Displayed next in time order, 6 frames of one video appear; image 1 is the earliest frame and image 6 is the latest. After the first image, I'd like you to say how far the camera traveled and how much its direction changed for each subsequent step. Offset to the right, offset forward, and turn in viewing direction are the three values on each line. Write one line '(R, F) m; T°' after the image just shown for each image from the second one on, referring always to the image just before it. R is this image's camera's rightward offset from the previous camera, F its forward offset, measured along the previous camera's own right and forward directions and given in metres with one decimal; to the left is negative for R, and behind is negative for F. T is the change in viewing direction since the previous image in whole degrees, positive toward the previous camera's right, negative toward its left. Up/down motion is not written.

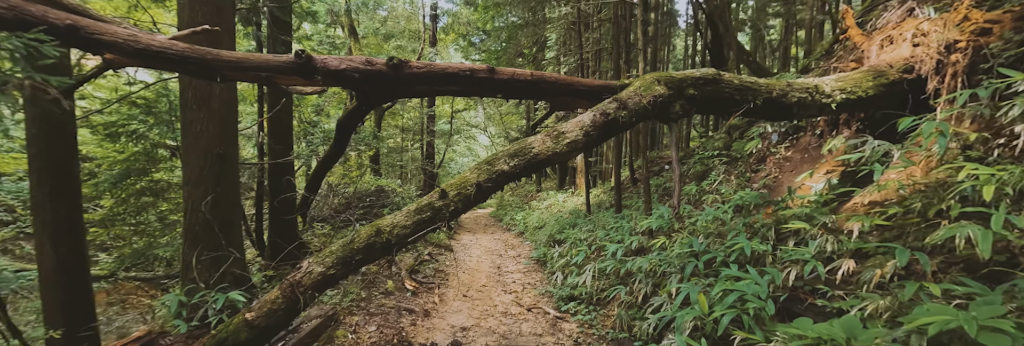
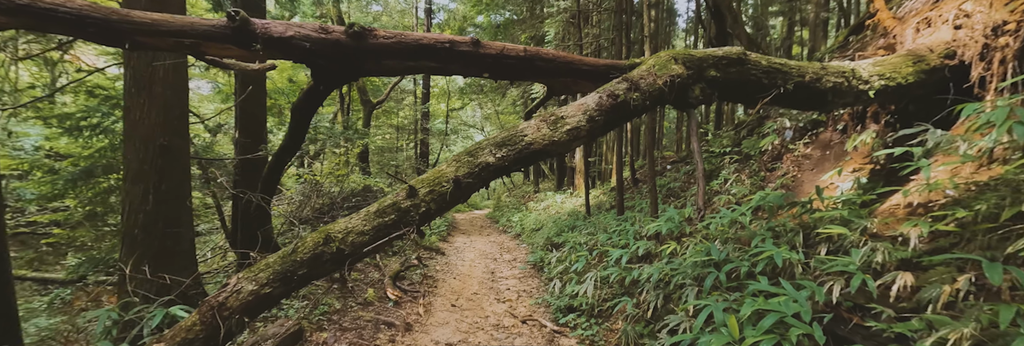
(+0.1, +0.5) m; 0°
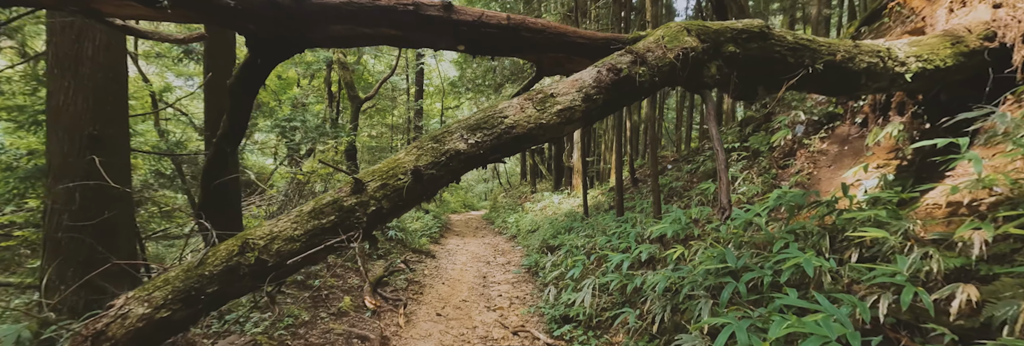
(+0.1, +0.5) m; 0°
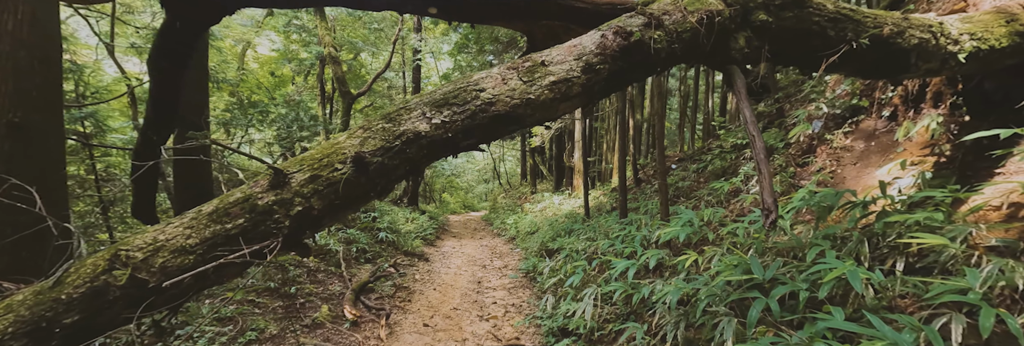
(+0.1, +0.4) m; 0°
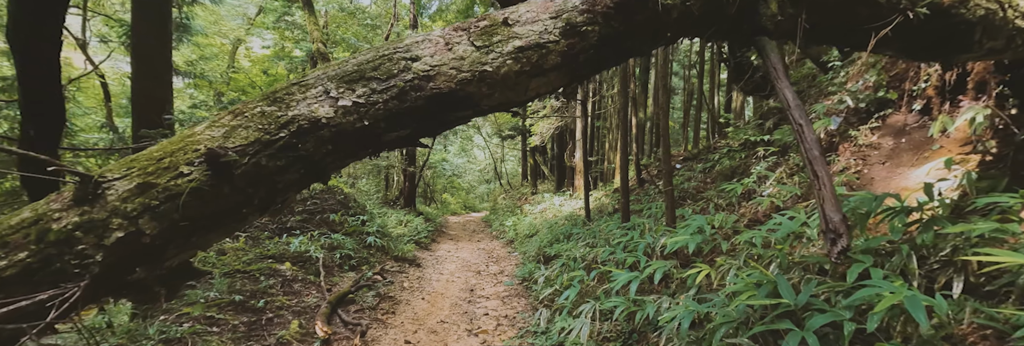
(+0.1, +0.4) m; 0°
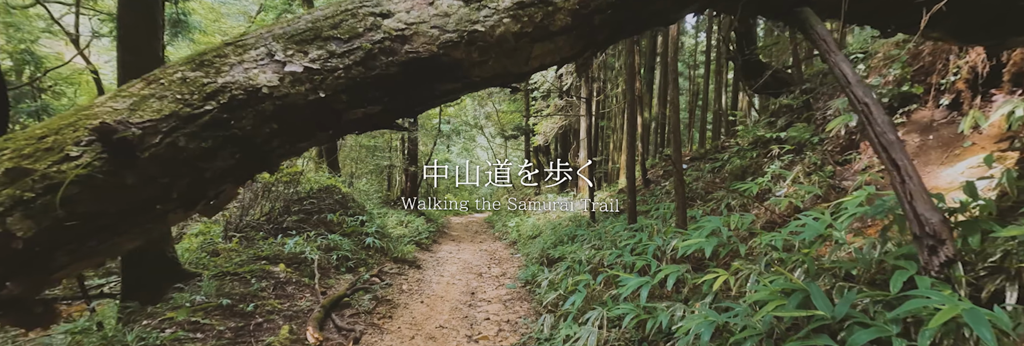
(0.0, +0.2) m; 0°
